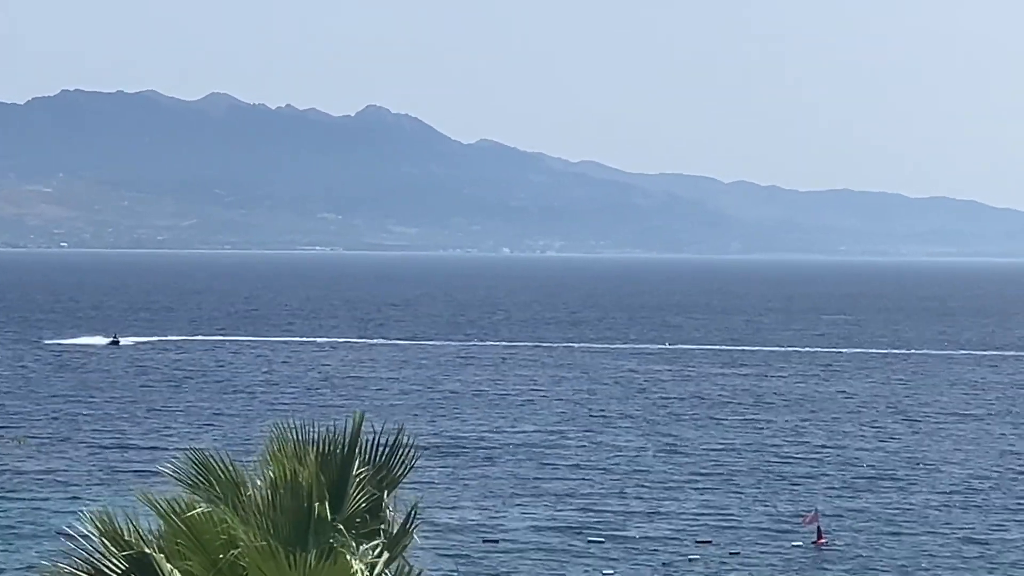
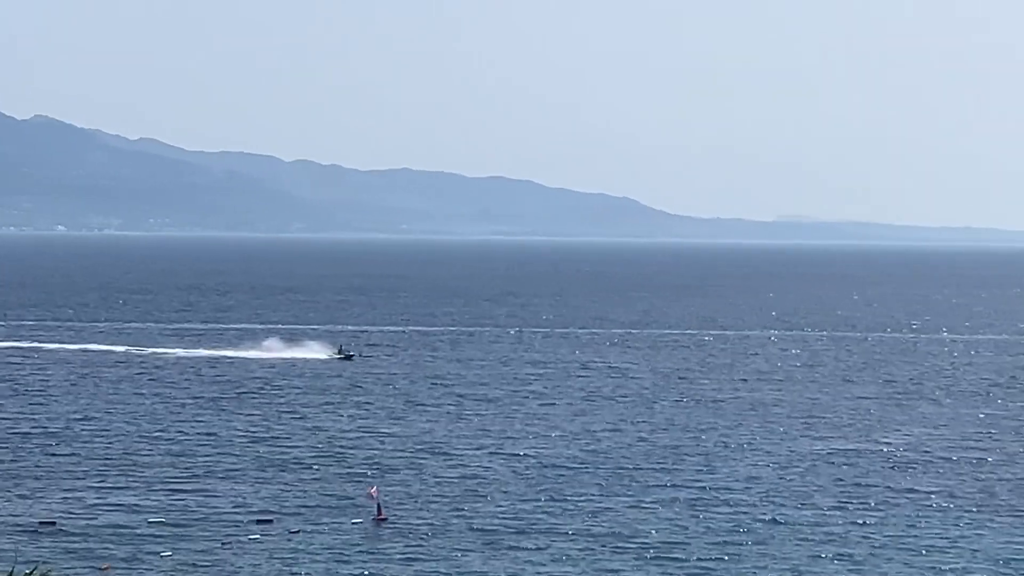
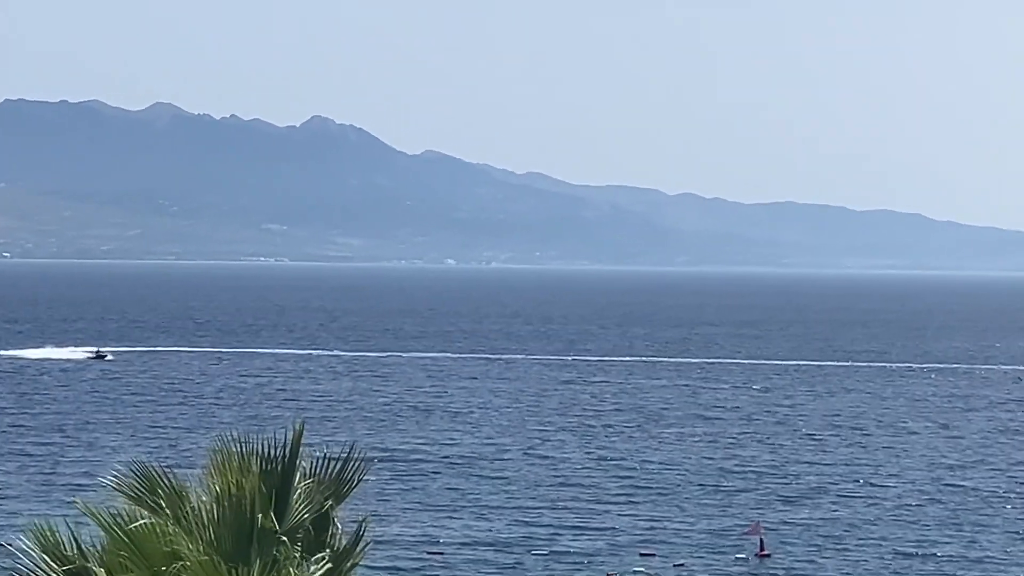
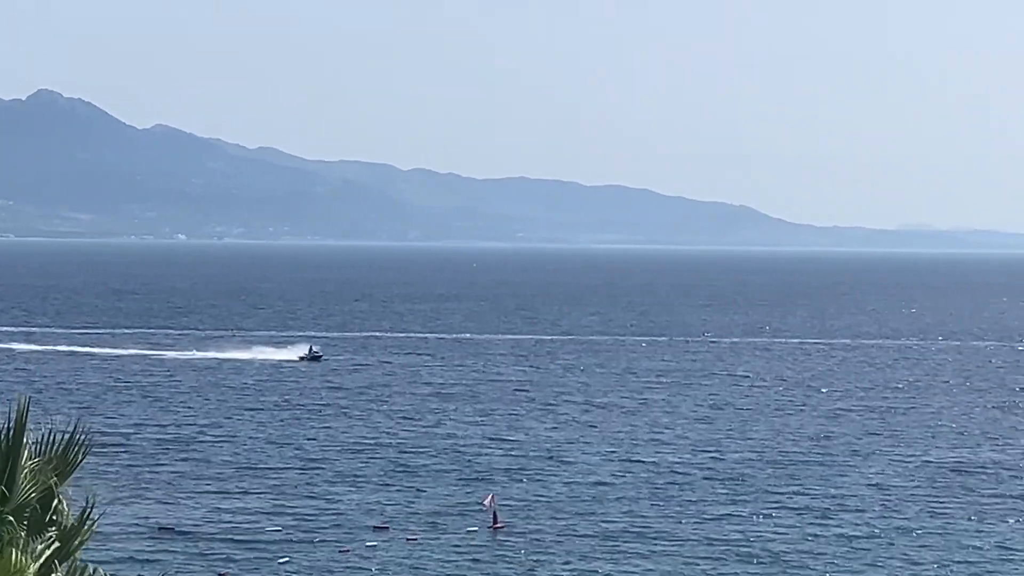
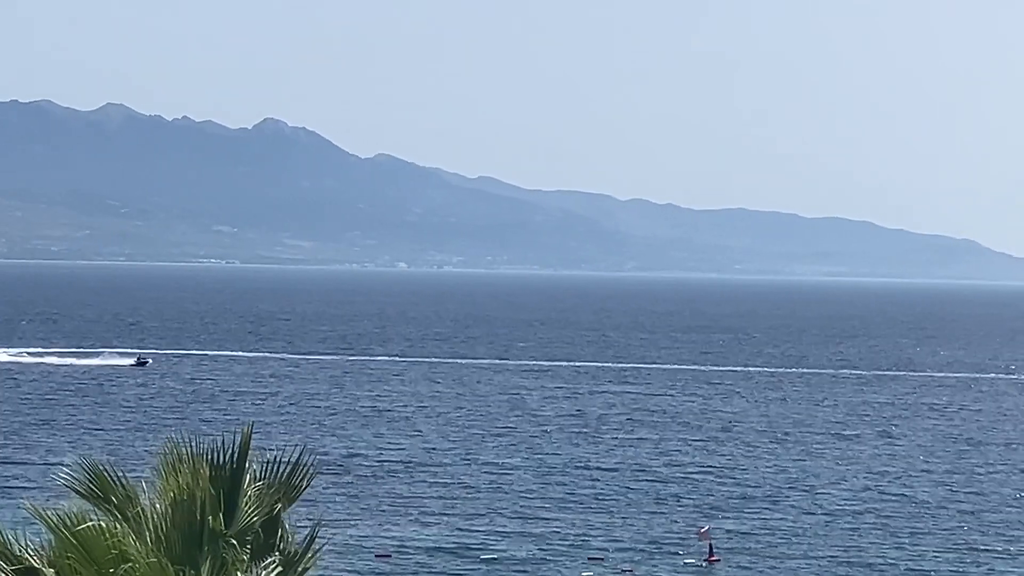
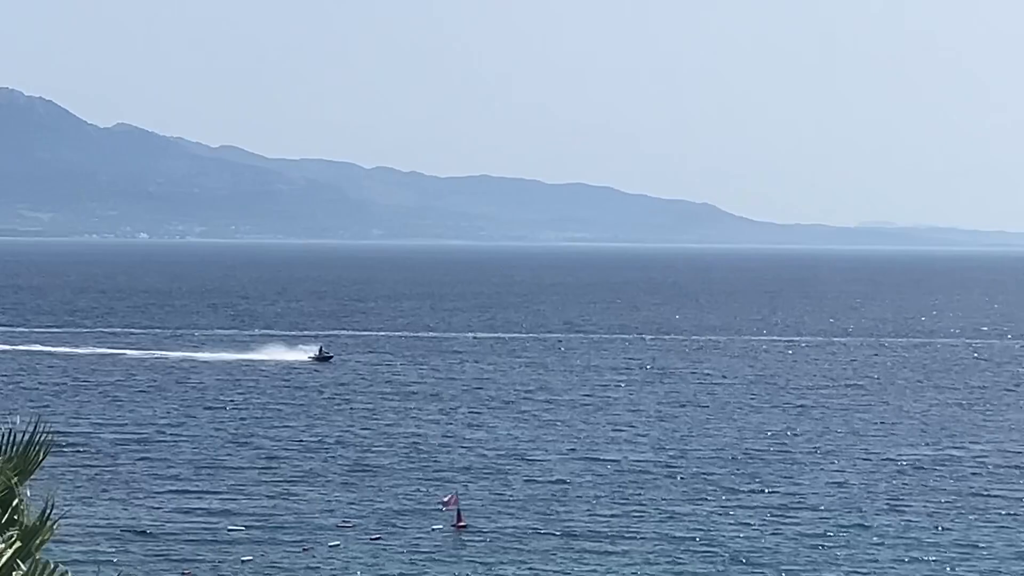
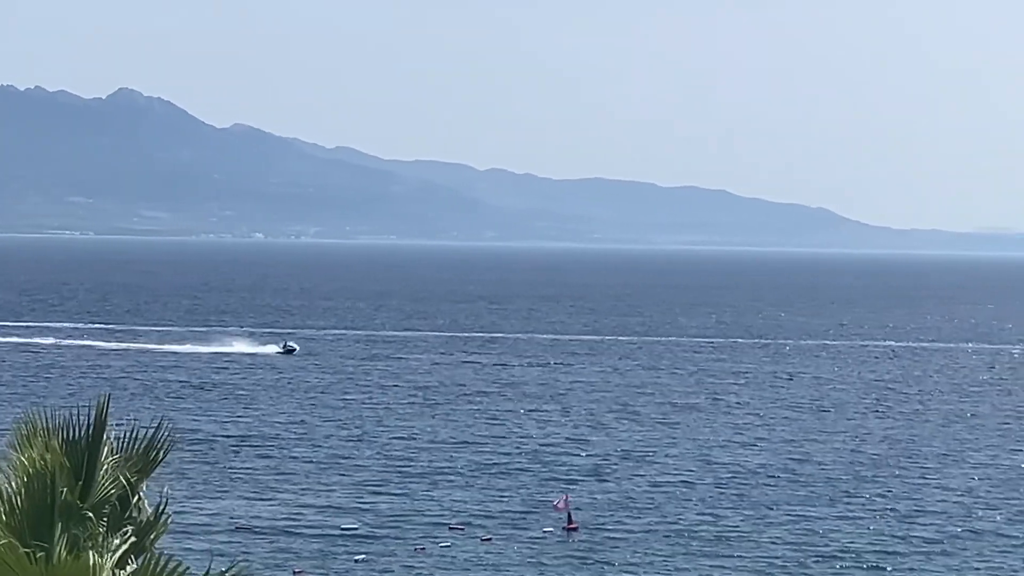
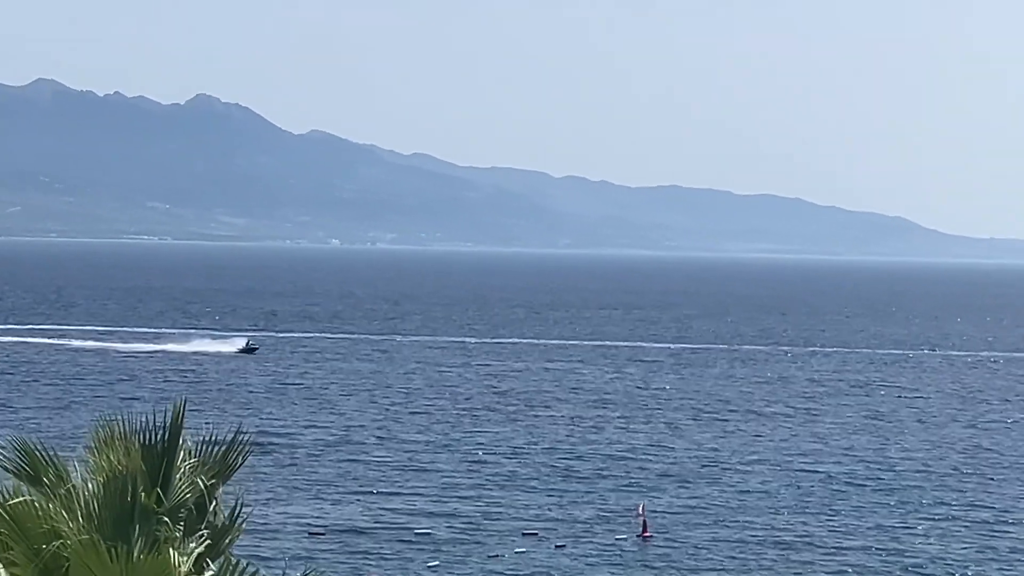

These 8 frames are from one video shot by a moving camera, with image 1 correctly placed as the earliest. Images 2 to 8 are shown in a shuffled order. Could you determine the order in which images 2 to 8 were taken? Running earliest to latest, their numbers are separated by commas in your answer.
3, 5, 8, 7, 4, 6, 2
